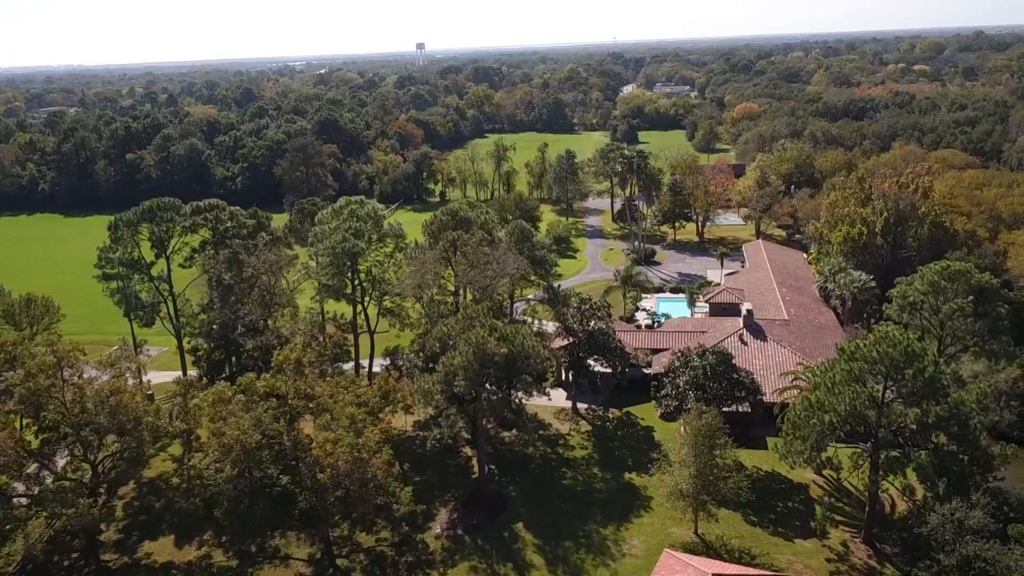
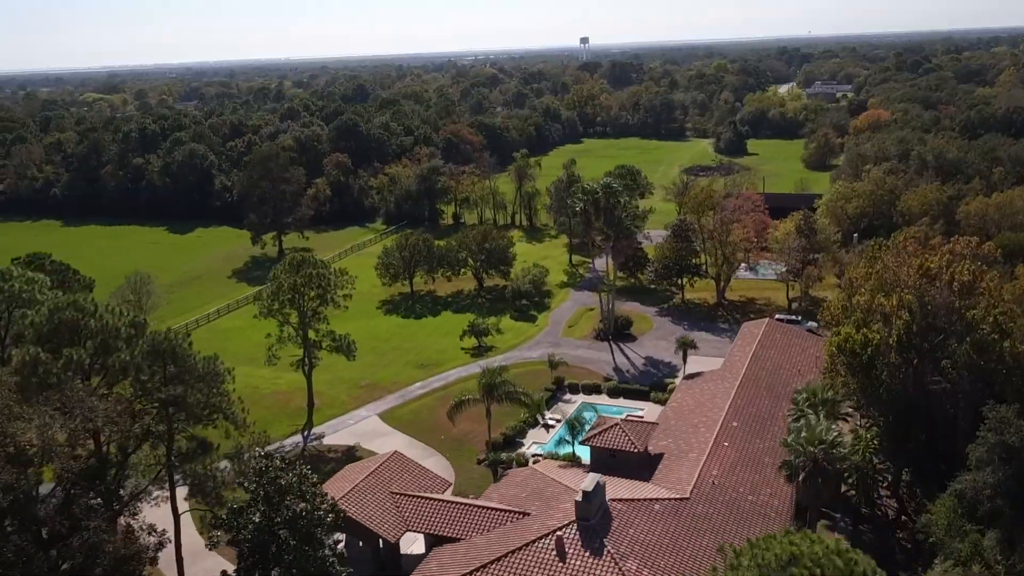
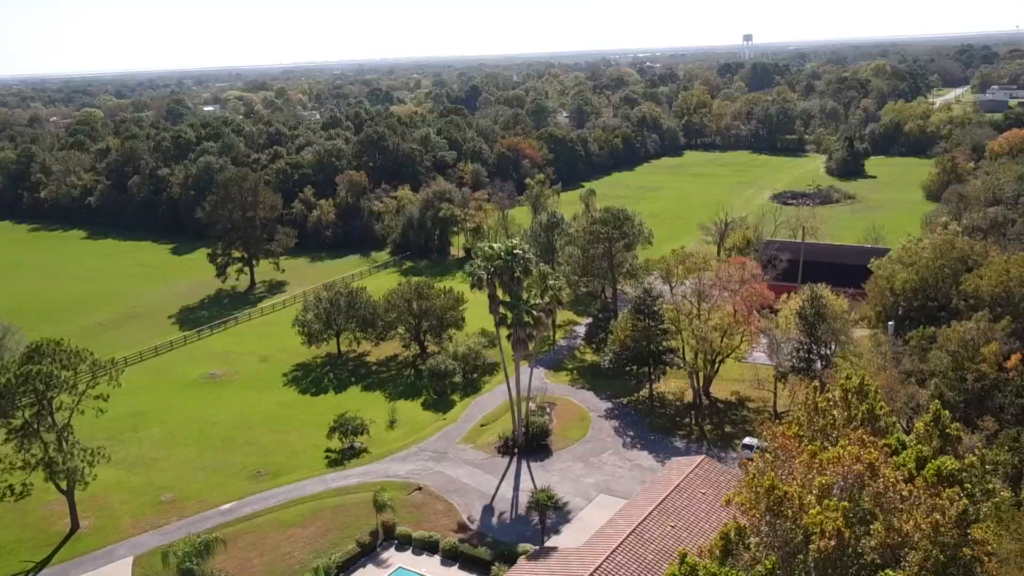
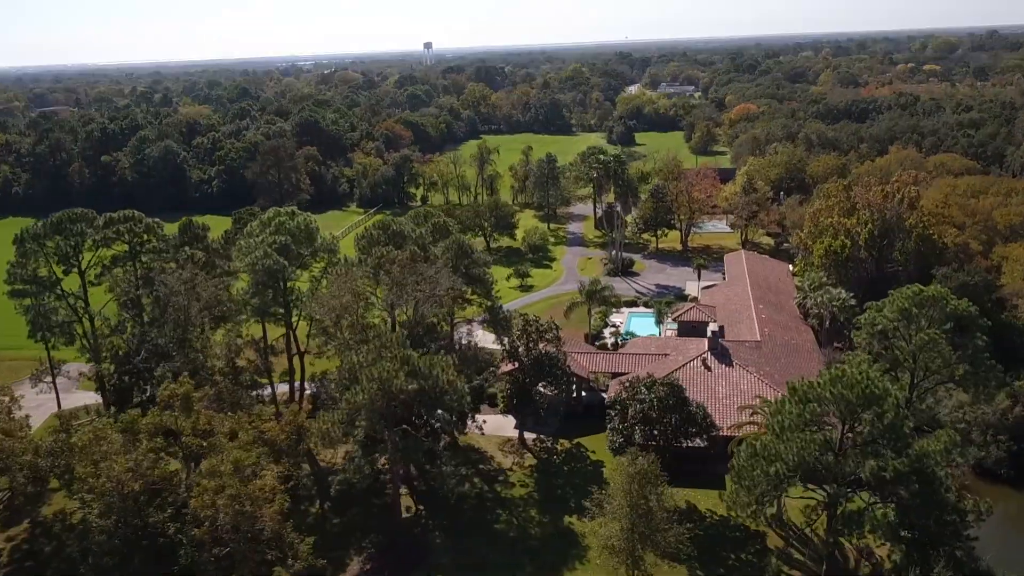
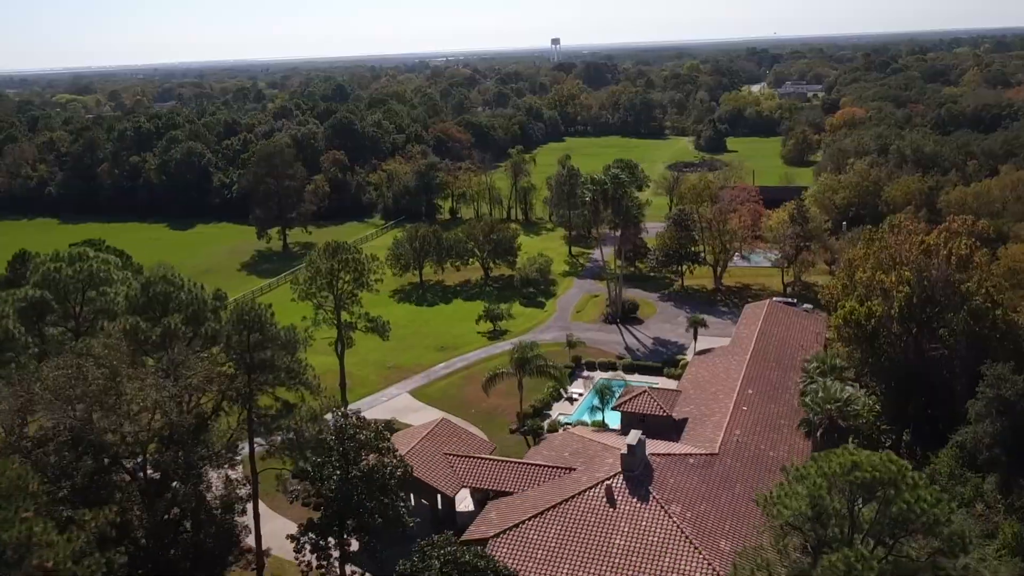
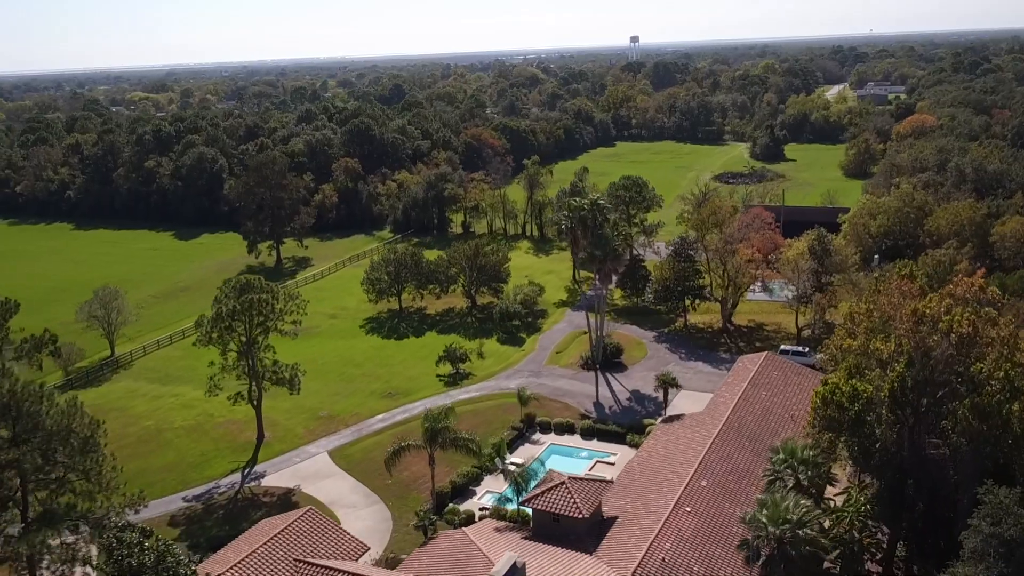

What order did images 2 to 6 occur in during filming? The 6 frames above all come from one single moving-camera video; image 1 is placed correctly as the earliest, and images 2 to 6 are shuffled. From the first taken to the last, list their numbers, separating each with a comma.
4, 5, 2, 6, 3
